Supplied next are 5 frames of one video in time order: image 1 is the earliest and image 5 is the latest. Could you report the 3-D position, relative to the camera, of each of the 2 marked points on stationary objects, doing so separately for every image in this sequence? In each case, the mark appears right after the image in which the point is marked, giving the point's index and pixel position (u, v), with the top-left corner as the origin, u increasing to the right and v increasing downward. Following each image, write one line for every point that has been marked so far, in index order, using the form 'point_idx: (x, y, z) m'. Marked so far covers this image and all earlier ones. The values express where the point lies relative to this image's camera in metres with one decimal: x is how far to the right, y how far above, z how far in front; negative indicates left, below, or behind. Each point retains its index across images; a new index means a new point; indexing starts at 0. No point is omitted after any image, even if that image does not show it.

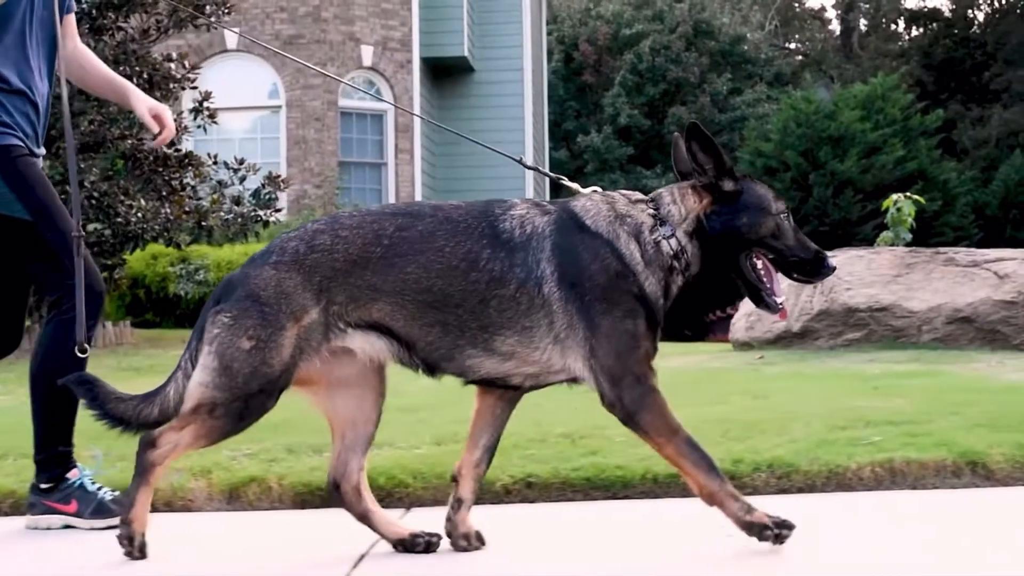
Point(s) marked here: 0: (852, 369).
0: (+2.4, -0.6, +8.2) m
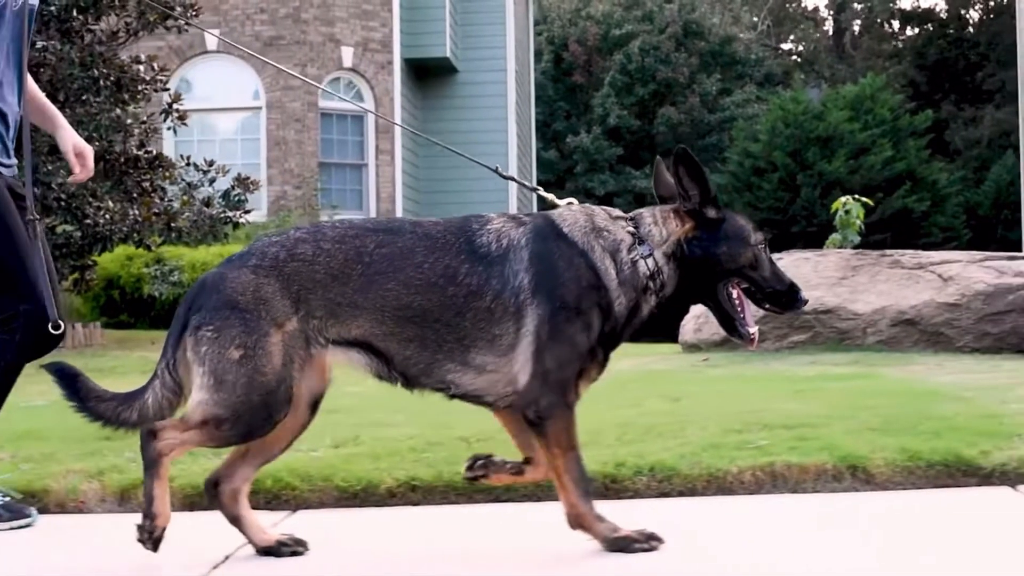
0: (+2.0, -0.6, +8.2) m
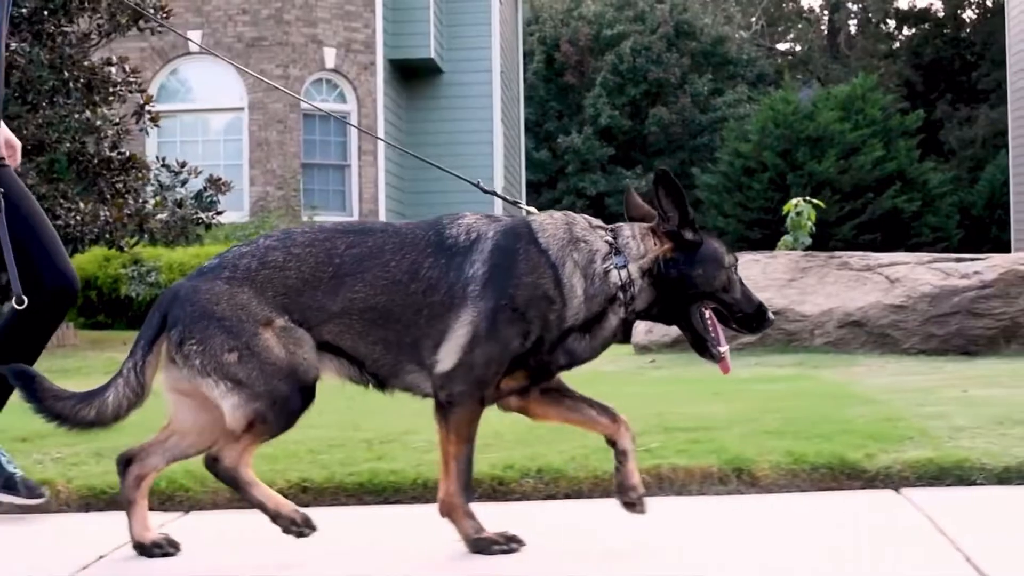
0: (+1.6, -0.6, +8.3) m
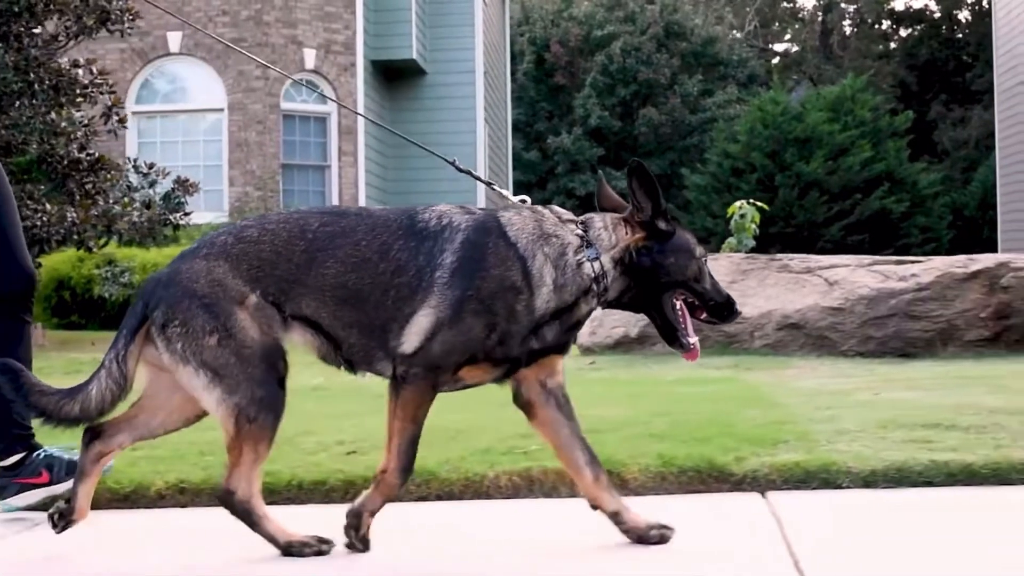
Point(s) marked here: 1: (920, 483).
0: (+1.1, -0.6, +8.3) m
1: (+1.6, -0.8, +4.6) m
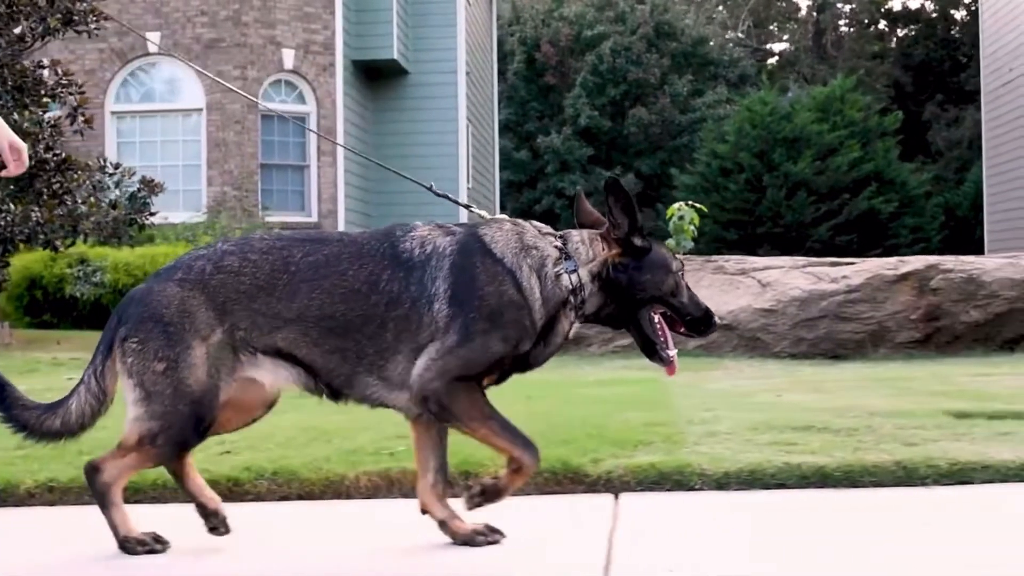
0: (+0.6, -0.6, +8.3) m
1: (+1.0, -0.8, +4.6) m
